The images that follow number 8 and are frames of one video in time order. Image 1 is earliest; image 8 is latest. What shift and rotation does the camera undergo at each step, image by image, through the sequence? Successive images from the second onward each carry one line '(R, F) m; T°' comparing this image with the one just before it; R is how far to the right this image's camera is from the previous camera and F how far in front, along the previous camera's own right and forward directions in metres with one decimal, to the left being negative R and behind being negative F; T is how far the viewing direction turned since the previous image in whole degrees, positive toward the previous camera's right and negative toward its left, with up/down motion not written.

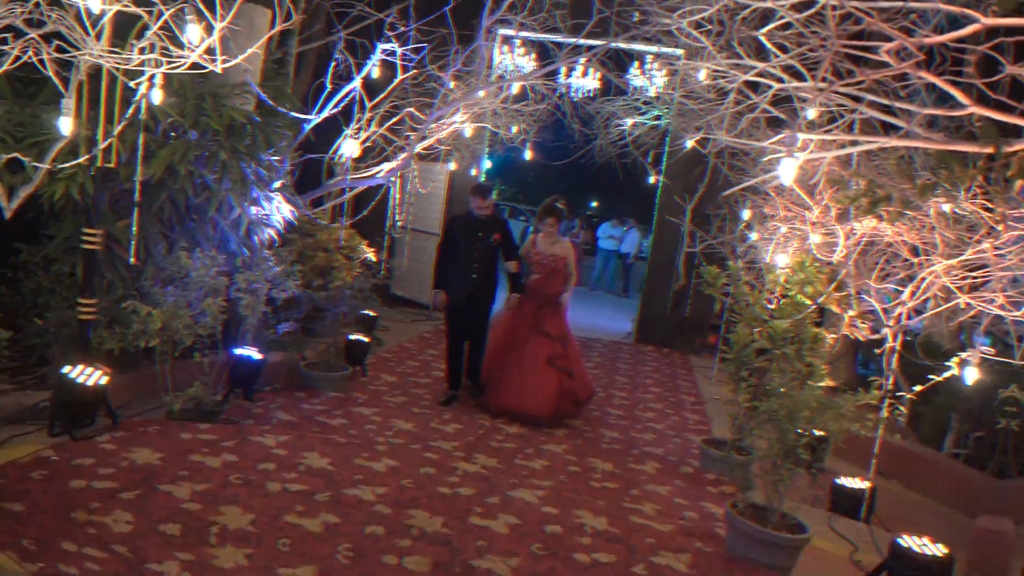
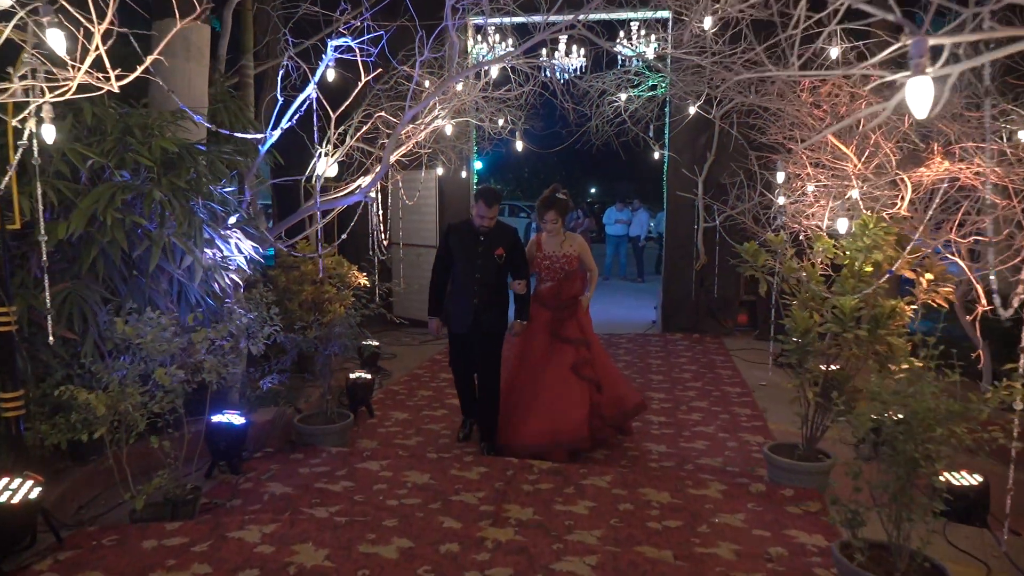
(0.0, +0.7) m; -1°
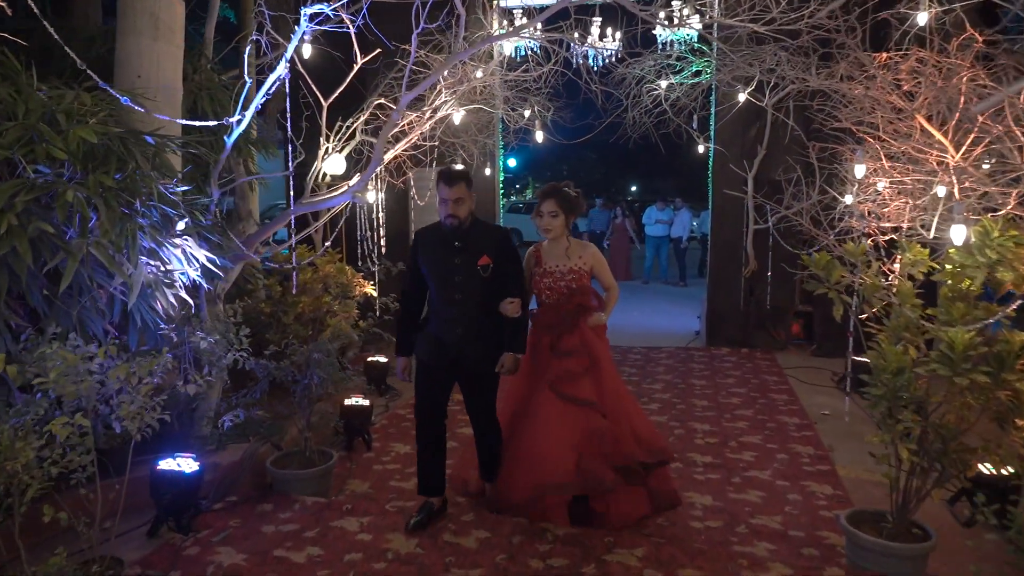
(+0.2, +0.8) m; -3°
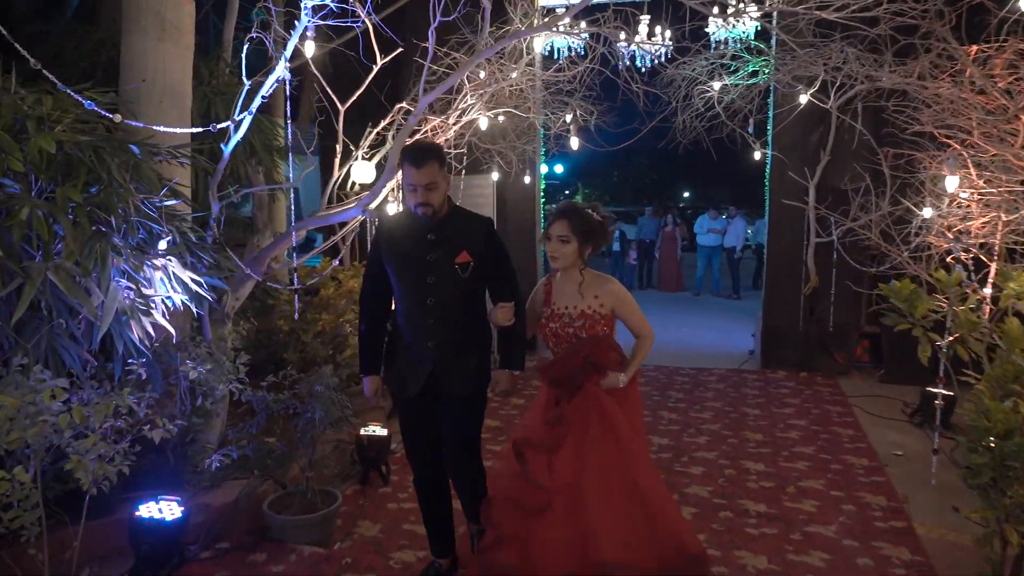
(+0.1, +0.5) m; -4°
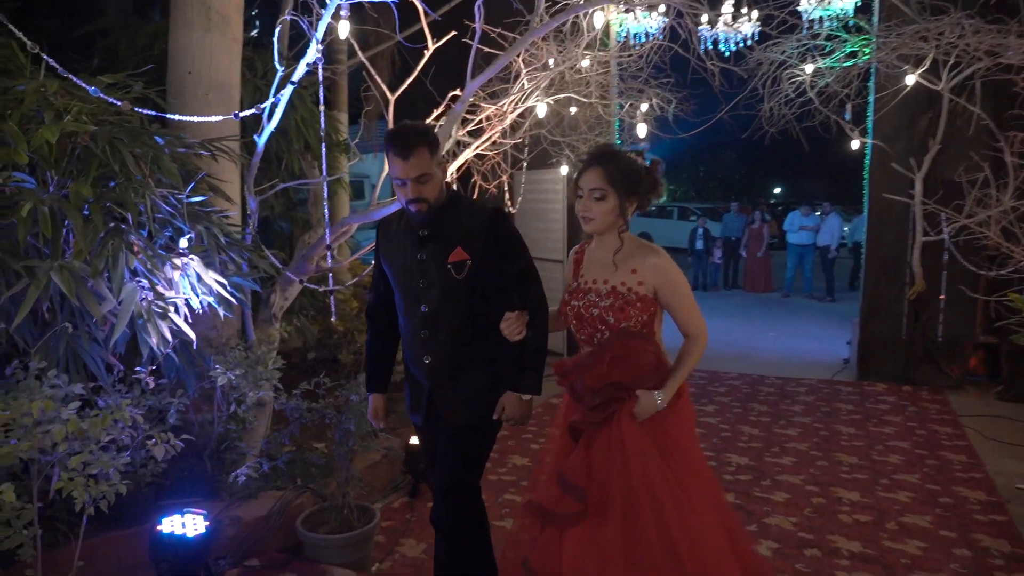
(+0.1, +0.4) m; -7°
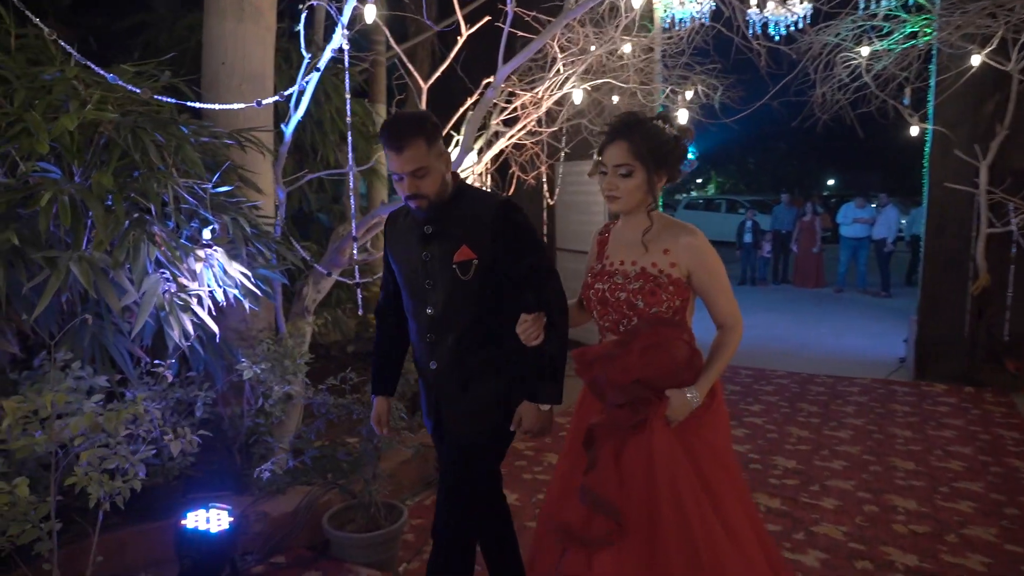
(+0.1, +0.1) m; -4°
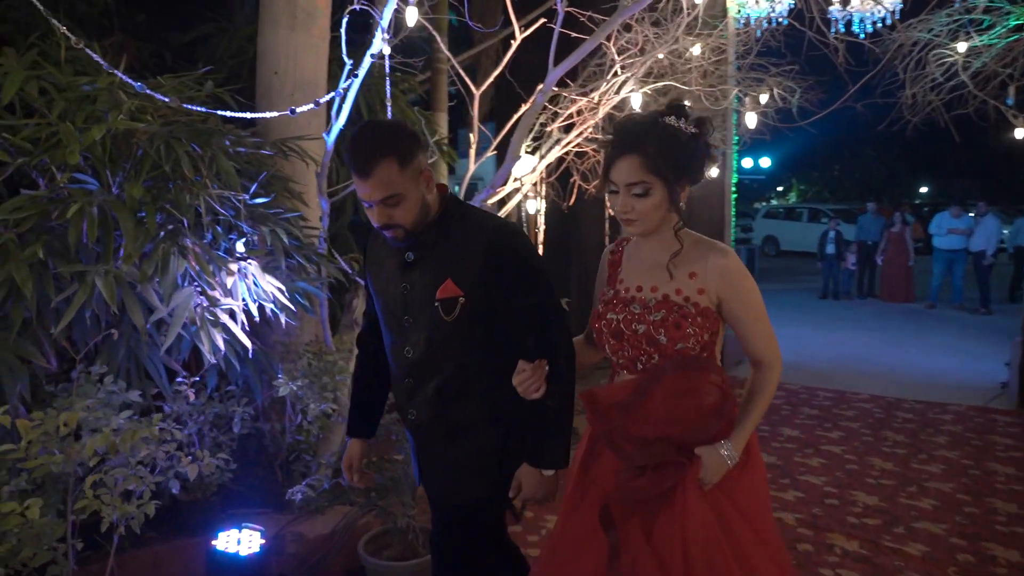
(+0.1, +0.2) m; -6°
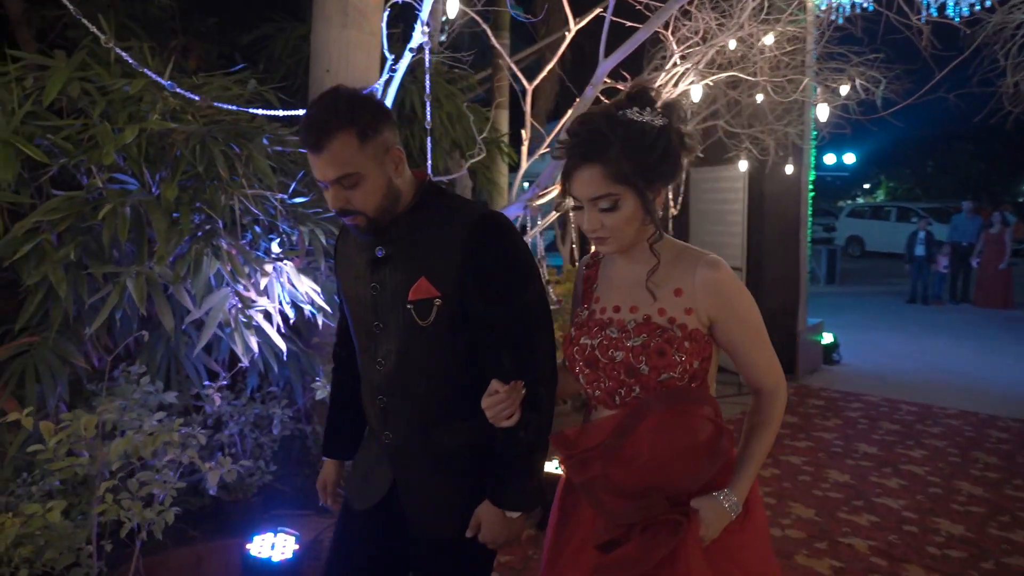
(+0.1, +0.2) m; -6°
